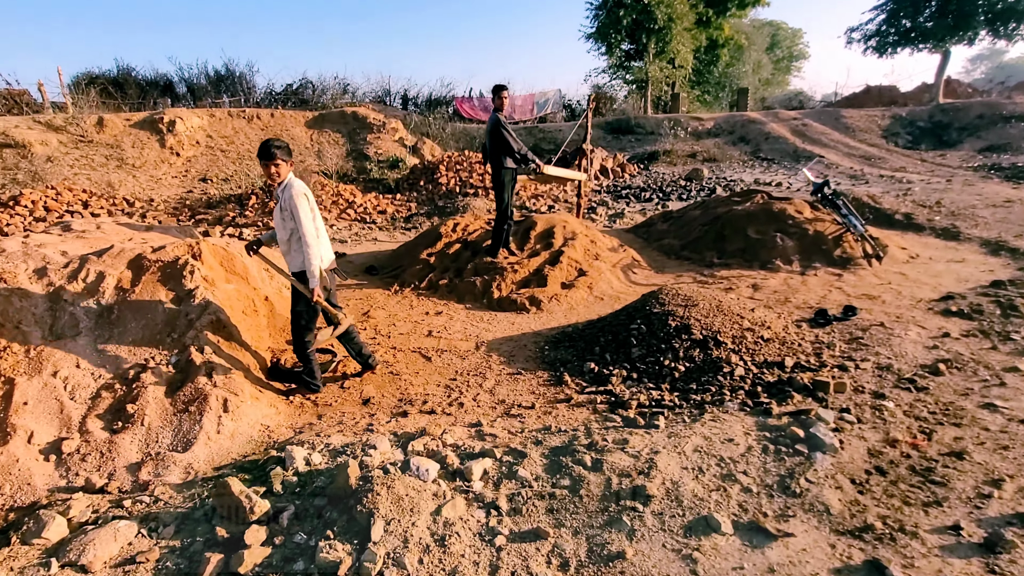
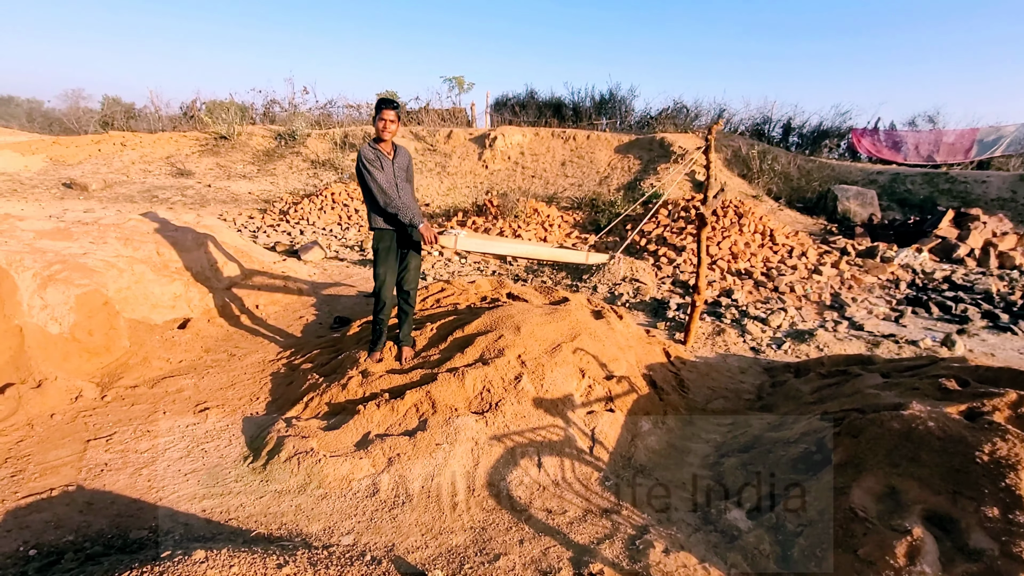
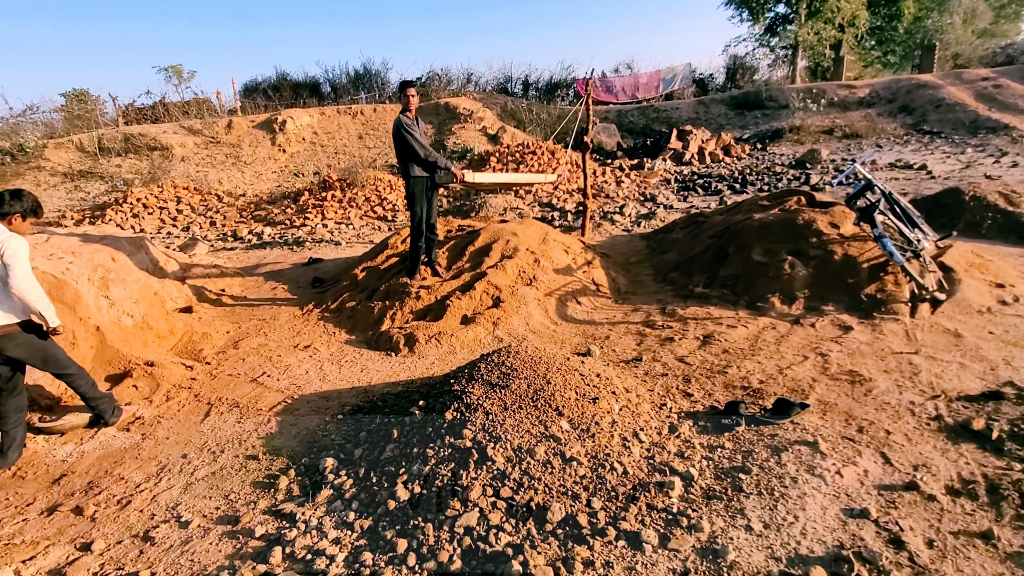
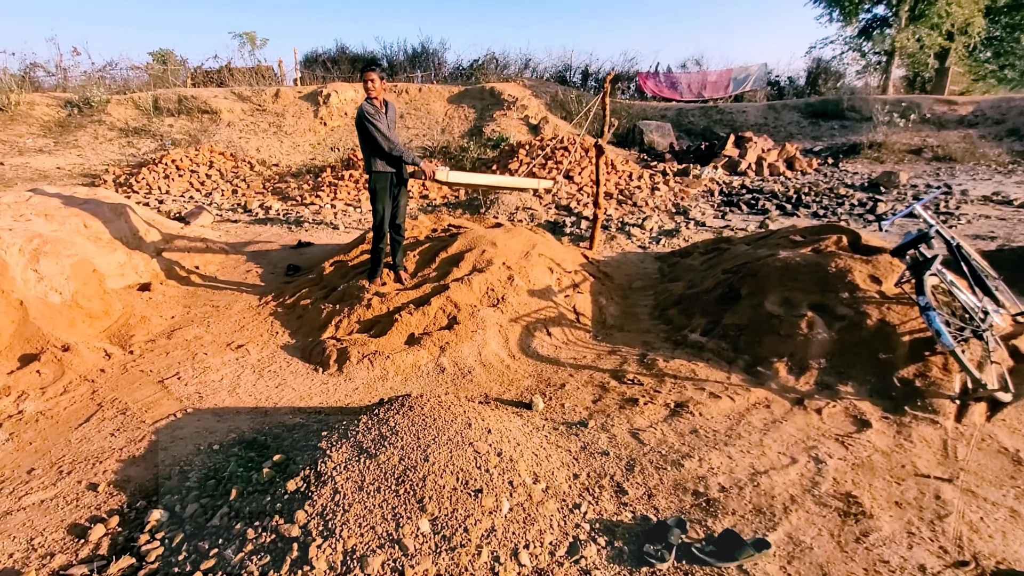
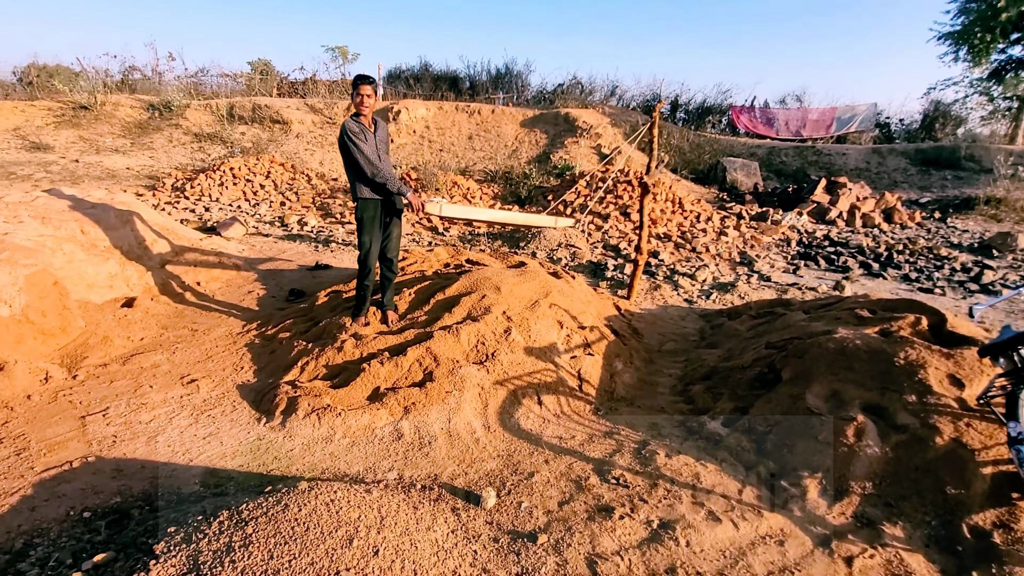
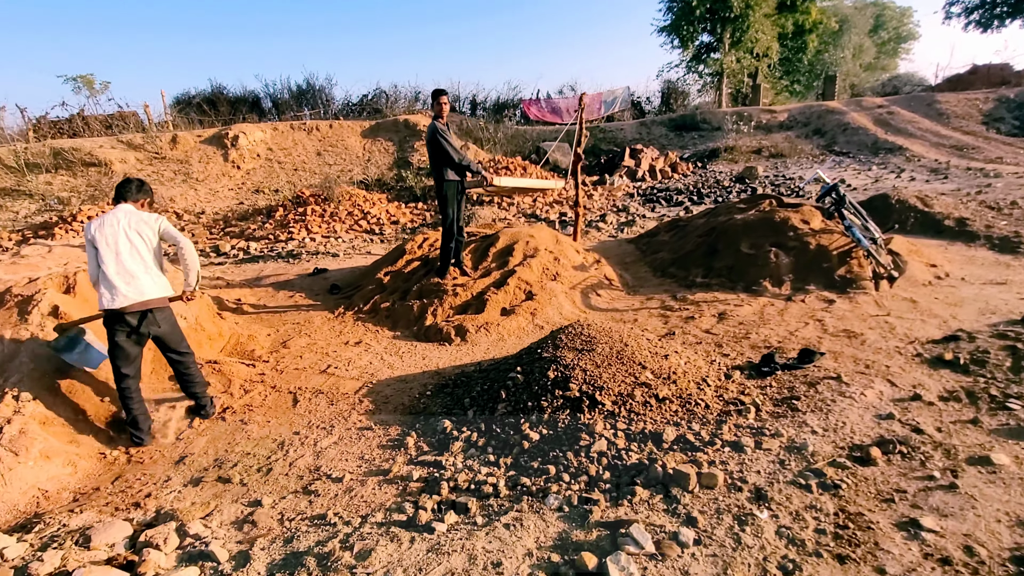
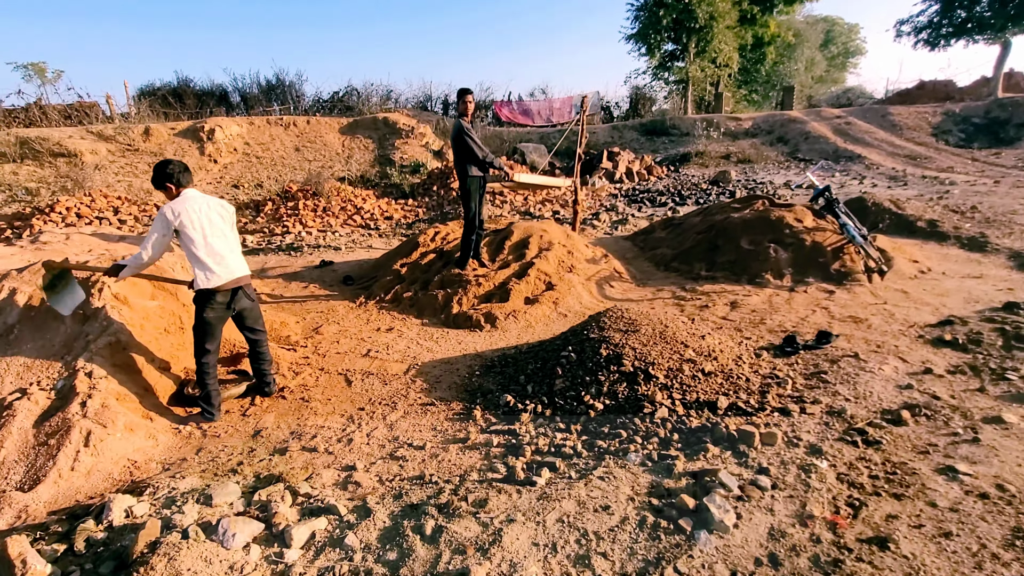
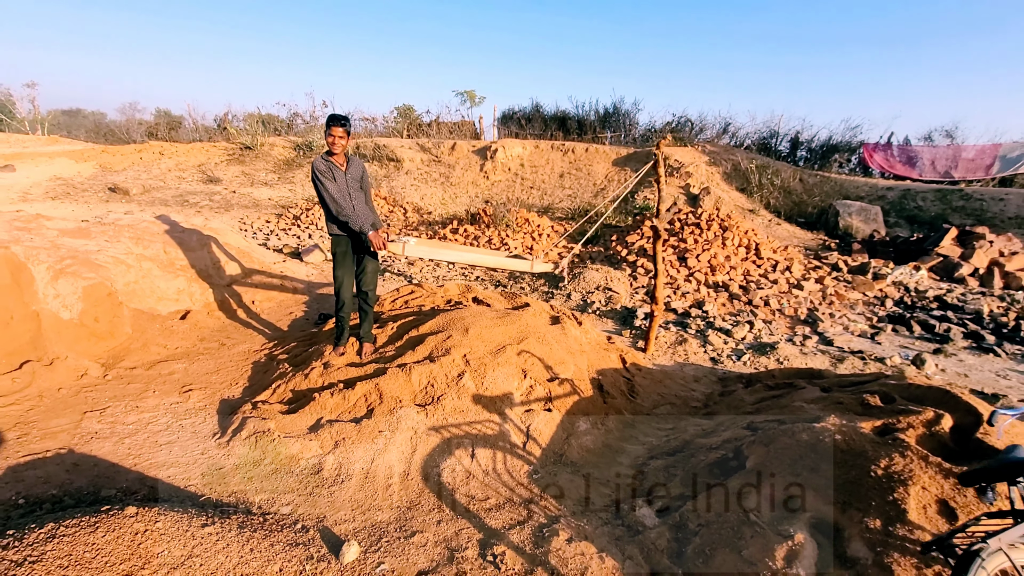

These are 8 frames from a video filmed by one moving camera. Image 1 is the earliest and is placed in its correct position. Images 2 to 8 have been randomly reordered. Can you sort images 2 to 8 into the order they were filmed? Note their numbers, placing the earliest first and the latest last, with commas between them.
7, 6, 3, 4, 5, 2, 8
